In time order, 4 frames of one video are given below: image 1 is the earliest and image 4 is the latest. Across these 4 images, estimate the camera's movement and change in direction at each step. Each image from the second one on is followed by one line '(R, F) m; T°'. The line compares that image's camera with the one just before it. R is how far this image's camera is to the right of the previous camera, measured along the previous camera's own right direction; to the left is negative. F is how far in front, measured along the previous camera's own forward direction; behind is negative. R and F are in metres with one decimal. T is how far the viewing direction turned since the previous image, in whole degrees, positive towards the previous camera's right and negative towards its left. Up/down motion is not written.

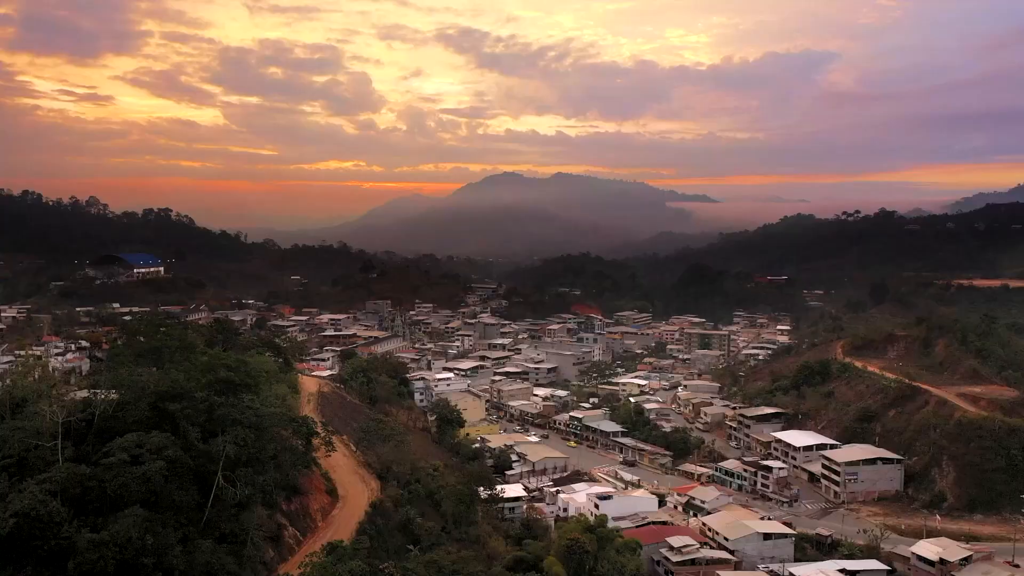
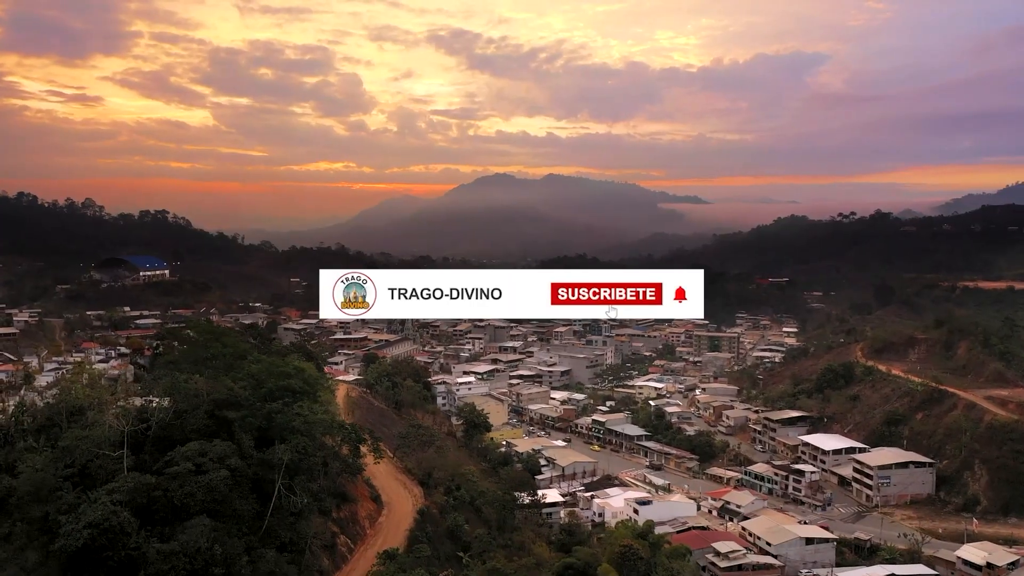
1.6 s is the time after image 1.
(-1.0, 0.0) m; 0°
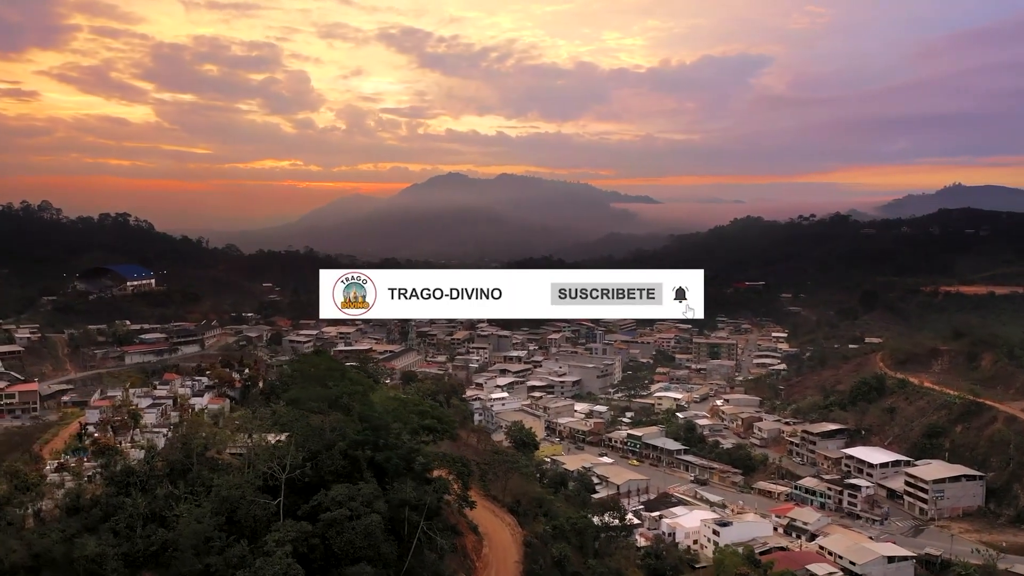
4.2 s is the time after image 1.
(-2.7, +0.1) m; +3°
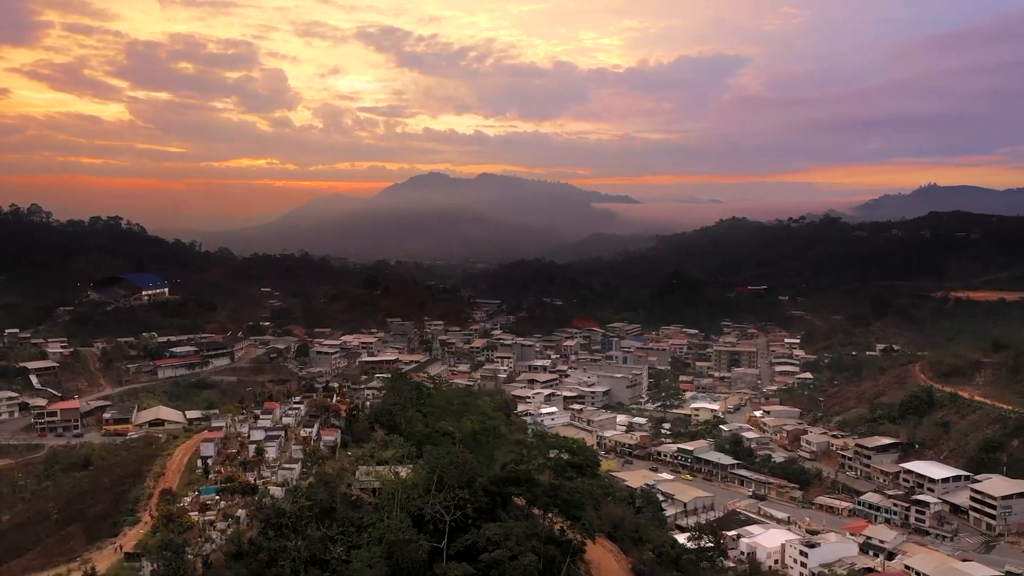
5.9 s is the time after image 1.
(-2.3, 0.0) m; +1°
